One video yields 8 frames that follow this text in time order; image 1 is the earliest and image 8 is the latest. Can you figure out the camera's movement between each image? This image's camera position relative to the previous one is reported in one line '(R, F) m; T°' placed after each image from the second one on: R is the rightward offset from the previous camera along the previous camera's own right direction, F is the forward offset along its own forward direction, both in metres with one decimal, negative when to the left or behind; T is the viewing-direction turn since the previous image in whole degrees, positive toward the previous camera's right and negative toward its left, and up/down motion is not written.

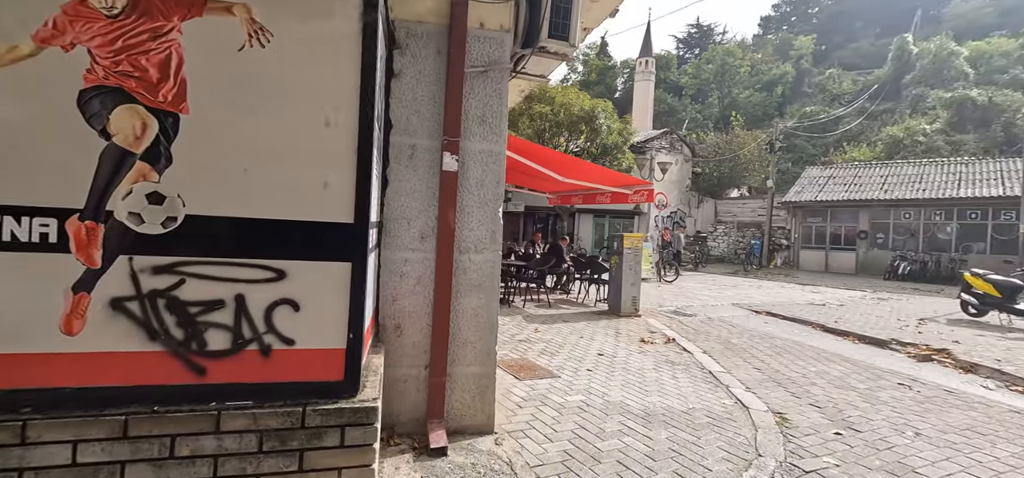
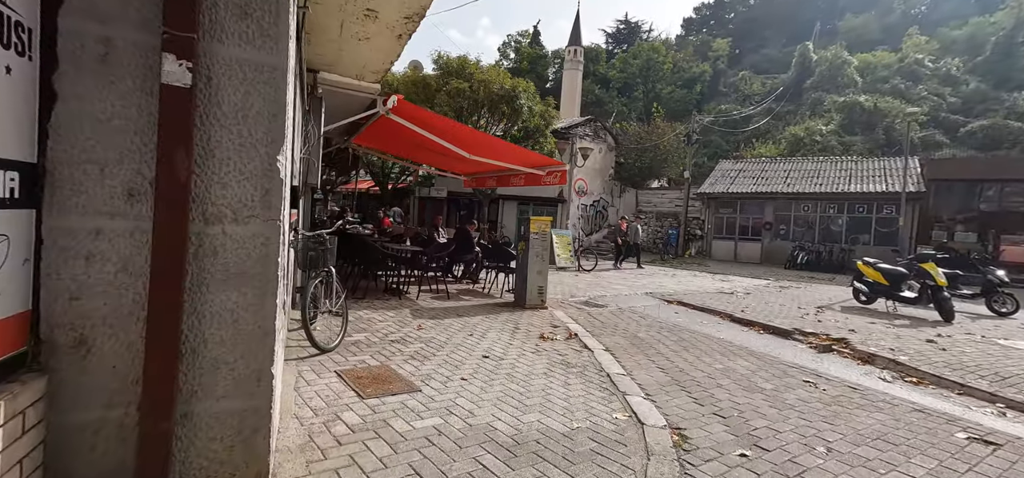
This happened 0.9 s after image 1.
(+0.6, +0.9) m; +8°
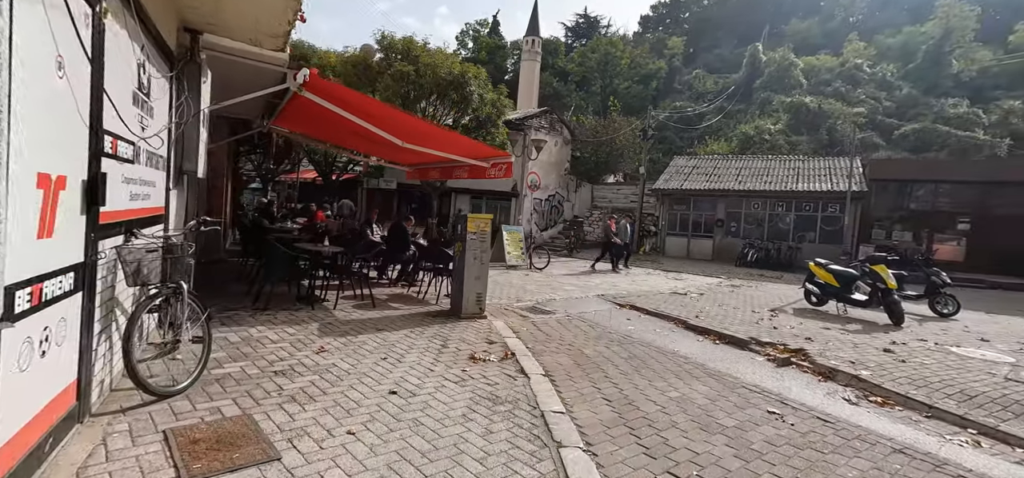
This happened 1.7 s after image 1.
(+0.3, +0.8) m; +5°
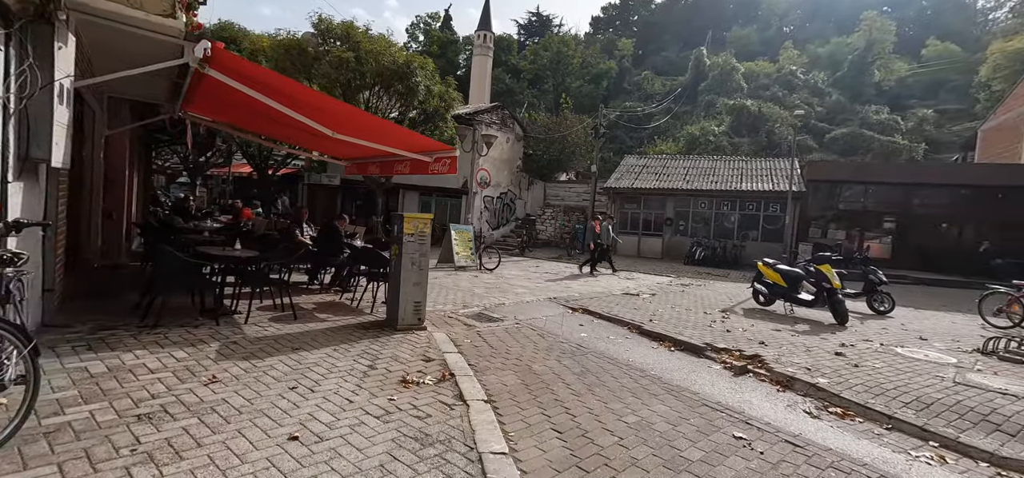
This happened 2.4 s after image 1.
(+0.1, +0.6) m; +6°
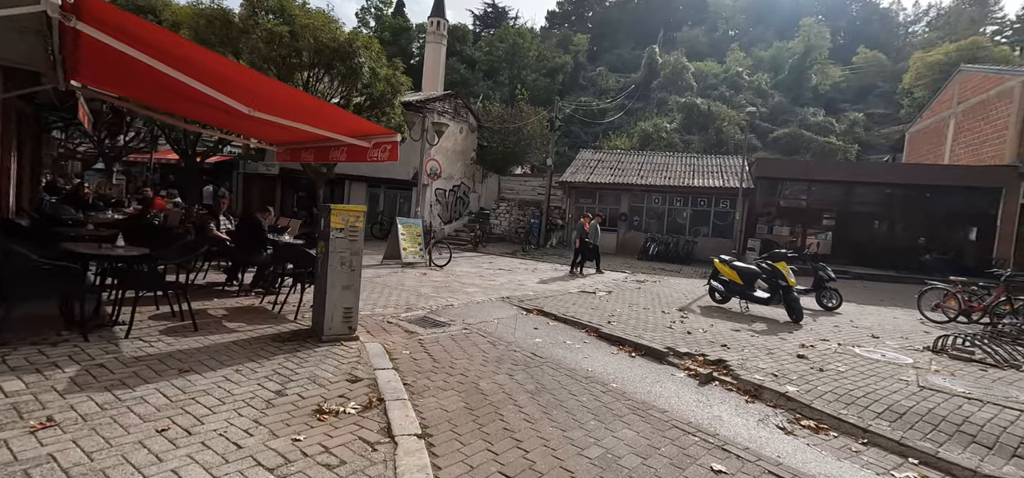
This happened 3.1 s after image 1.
(+0.1, +0.6) m; +6°
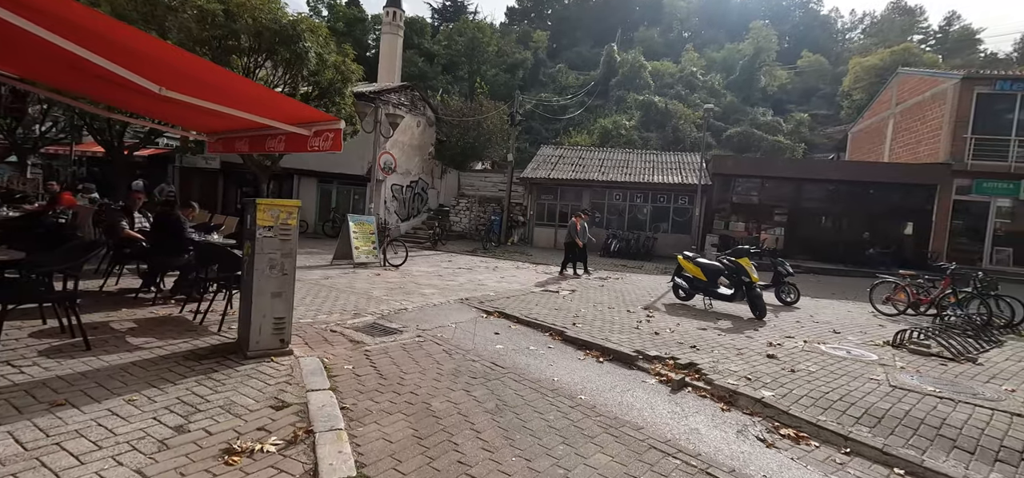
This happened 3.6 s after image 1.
(0.0, +0.5) m; +5°
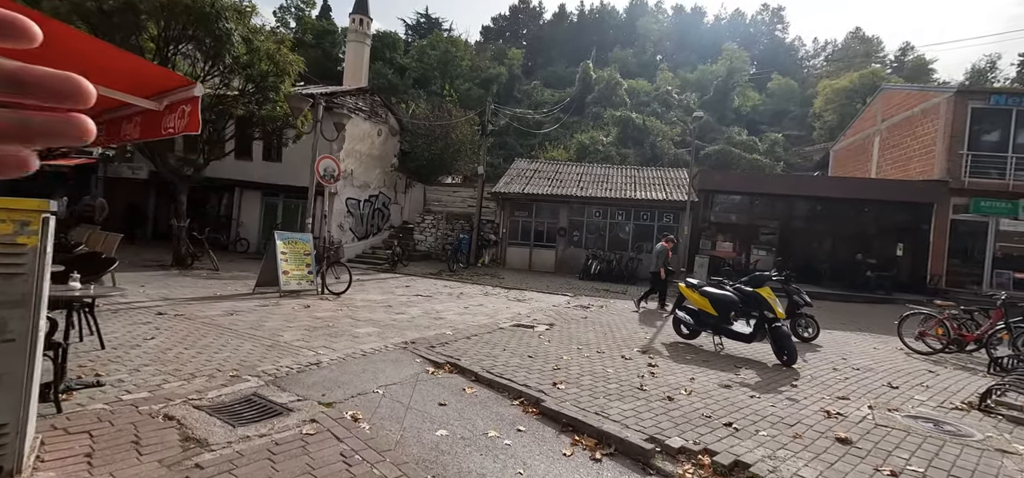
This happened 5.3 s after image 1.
(+0.2, +1.9) m; +3°
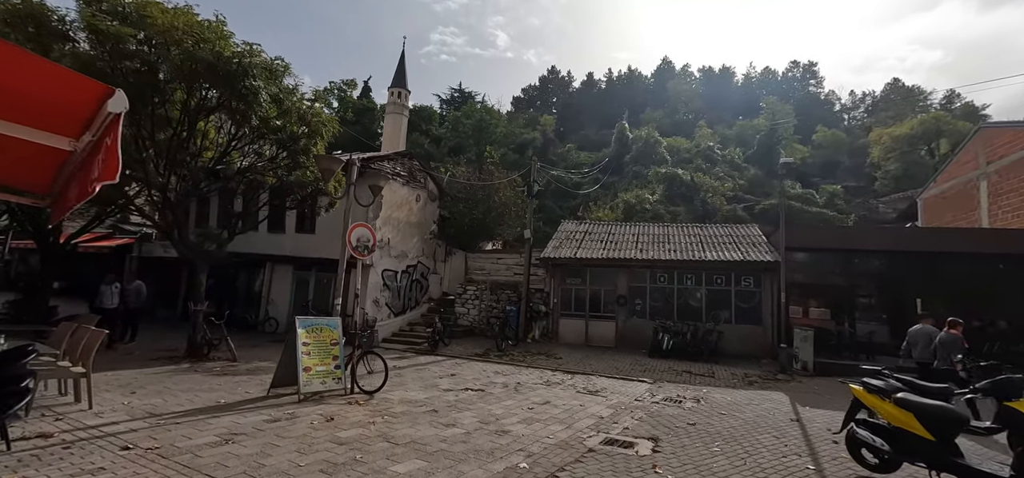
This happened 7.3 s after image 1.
(-0.7, +1.9) m; -4°
